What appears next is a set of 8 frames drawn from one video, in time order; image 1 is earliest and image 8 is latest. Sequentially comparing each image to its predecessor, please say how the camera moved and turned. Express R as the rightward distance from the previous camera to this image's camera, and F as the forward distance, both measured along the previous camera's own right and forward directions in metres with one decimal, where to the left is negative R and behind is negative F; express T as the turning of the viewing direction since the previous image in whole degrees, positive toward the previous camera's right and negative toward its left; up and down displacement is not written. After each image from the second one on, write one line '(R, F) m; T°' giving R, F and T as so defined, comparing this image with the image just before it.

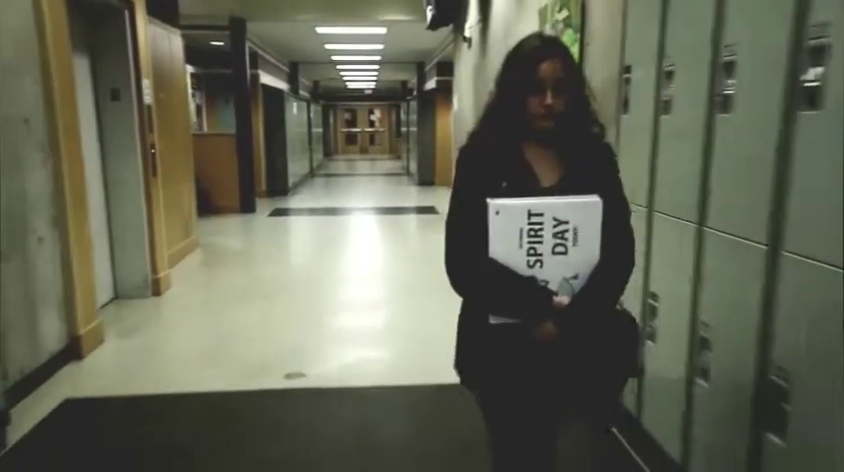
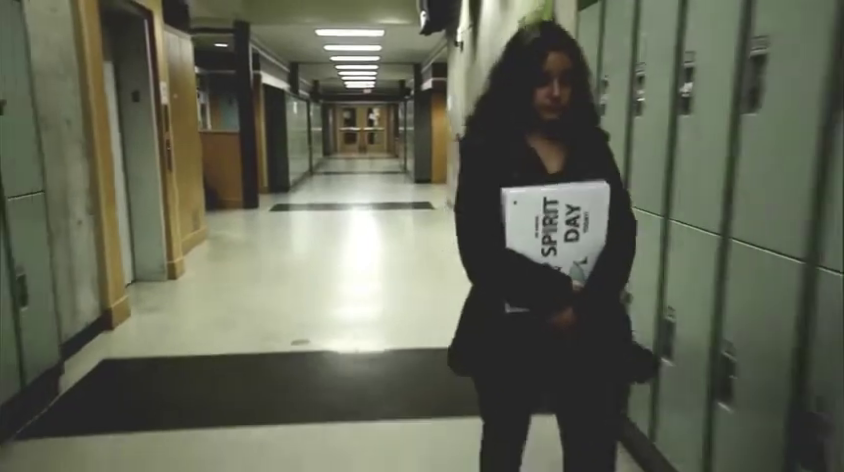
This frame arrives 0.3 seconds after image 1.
(-0.2, -0.2) m; +1°
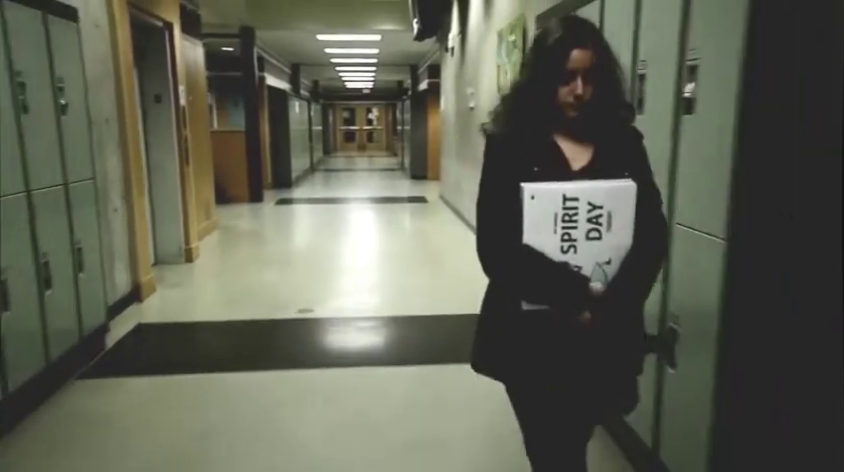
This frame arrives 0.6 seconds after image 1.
(+0.1, -0.6) m; 0°
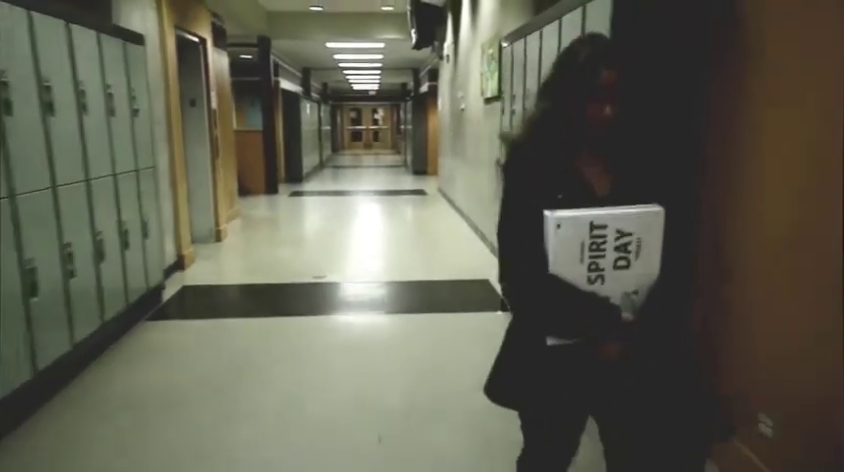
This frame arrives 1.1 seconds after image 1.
(+0.1, -0.9) m; -1°
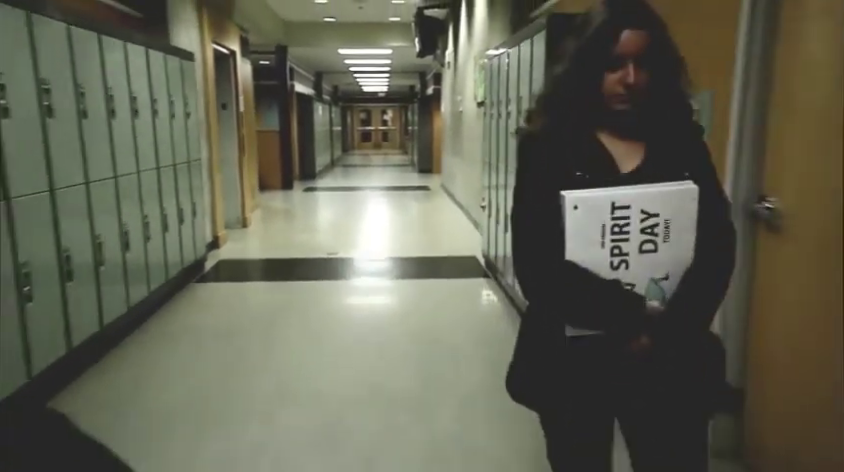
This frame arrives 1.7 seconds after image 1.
(+0.1, -0.9) m; -1°
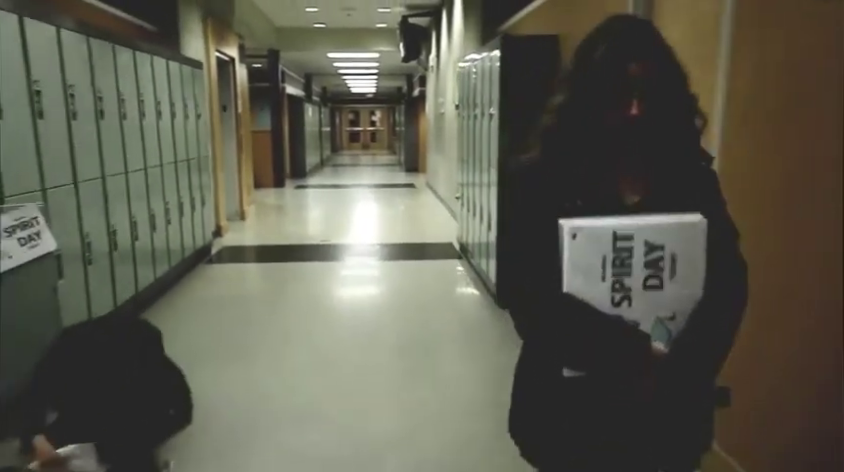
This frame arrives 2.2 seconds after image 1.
(+0.1, -0.7) m; +1°
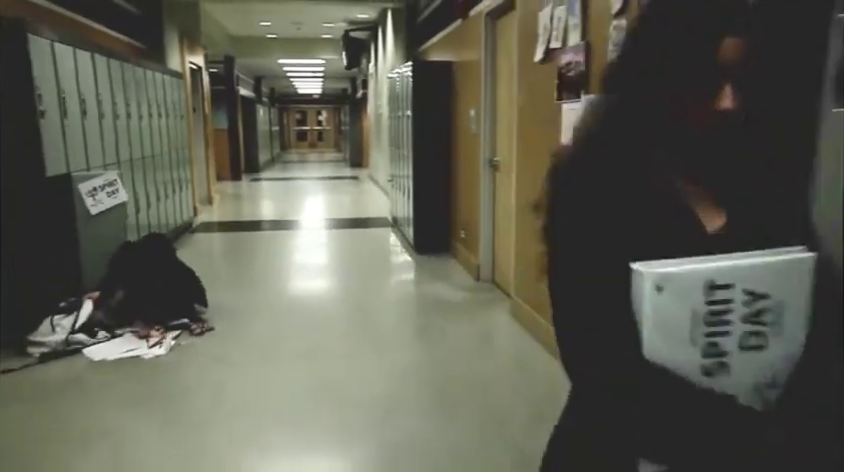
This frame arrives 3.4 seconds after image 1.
(+0.1, -1.5) m; +5°
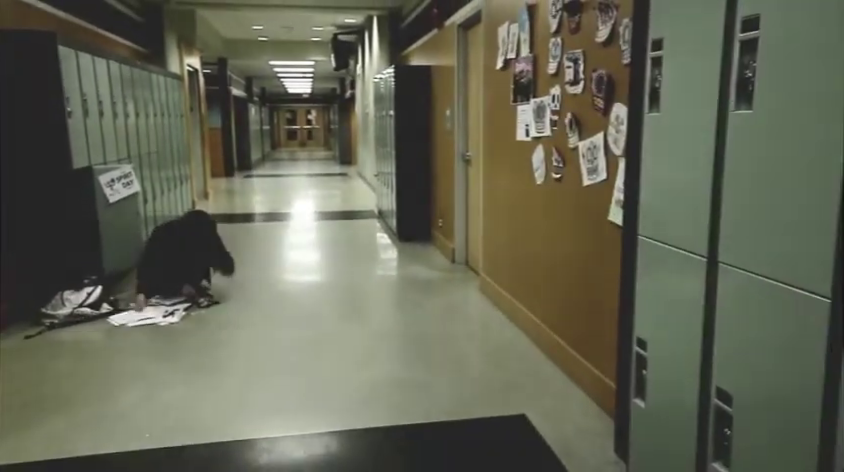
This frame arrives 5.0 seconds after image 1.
(+0.1, -0.5) m; +1°
